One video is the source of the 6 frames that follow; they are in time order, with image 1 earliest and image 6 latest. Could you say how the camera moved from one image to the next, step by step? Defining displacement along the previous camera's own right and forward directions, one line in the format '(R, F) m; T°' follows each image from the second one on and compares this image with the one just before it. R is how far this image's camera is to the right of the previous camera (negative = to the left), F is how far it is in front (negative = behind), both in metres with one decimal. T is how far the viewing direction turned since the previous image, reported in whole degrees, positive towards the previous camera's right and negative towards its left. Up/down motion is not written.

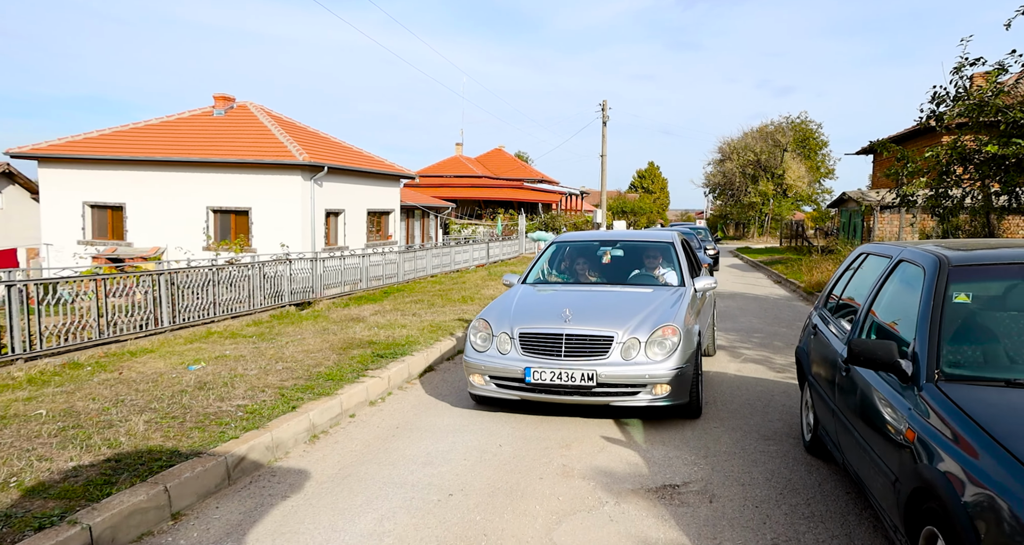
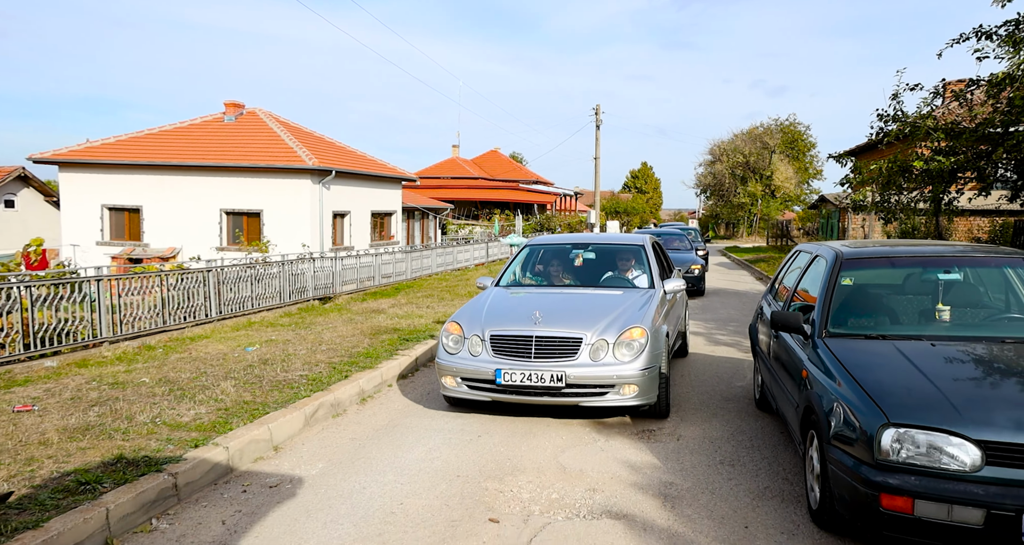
(-0.2, -1.3) m; +1°
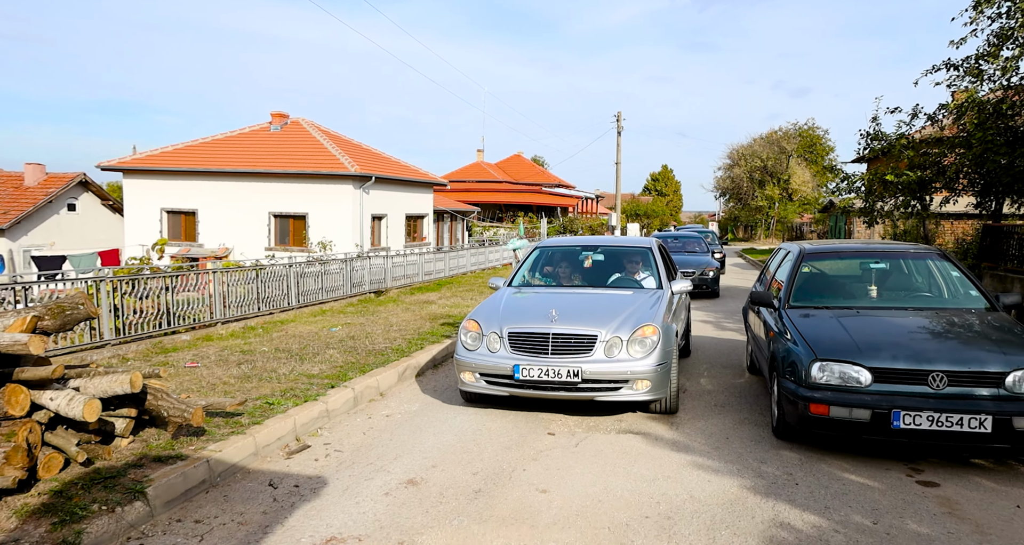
(-0.3, -1.7) m; -2°
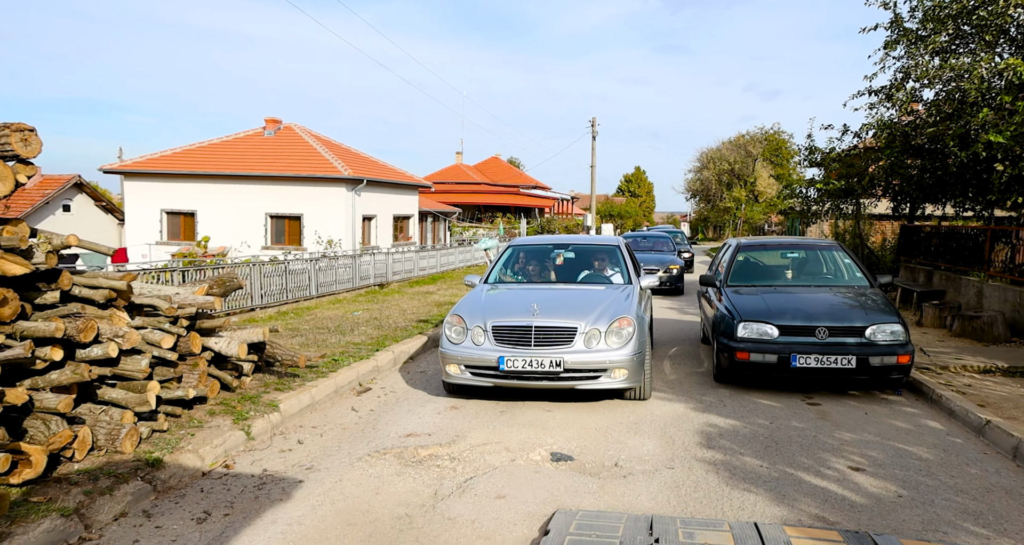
(-0.4, -1.8) m; +2°
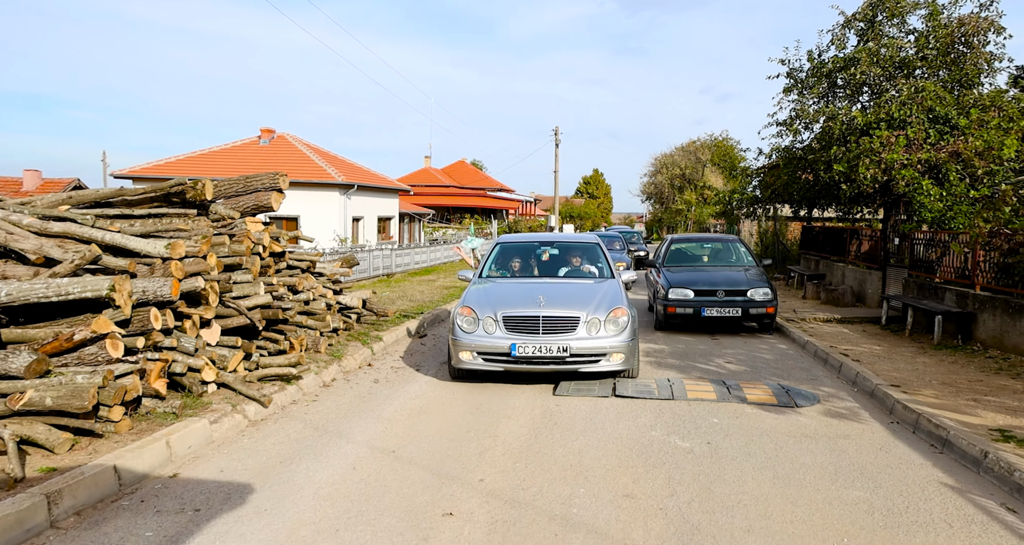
(-0.7, -3.4) m; +3°
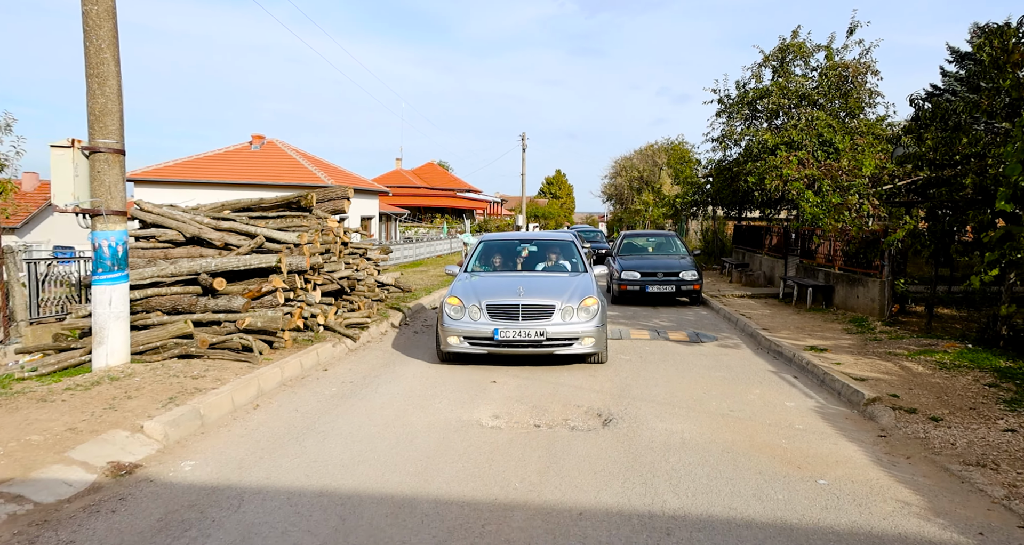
(-0.5, -3.0) m; +3°
